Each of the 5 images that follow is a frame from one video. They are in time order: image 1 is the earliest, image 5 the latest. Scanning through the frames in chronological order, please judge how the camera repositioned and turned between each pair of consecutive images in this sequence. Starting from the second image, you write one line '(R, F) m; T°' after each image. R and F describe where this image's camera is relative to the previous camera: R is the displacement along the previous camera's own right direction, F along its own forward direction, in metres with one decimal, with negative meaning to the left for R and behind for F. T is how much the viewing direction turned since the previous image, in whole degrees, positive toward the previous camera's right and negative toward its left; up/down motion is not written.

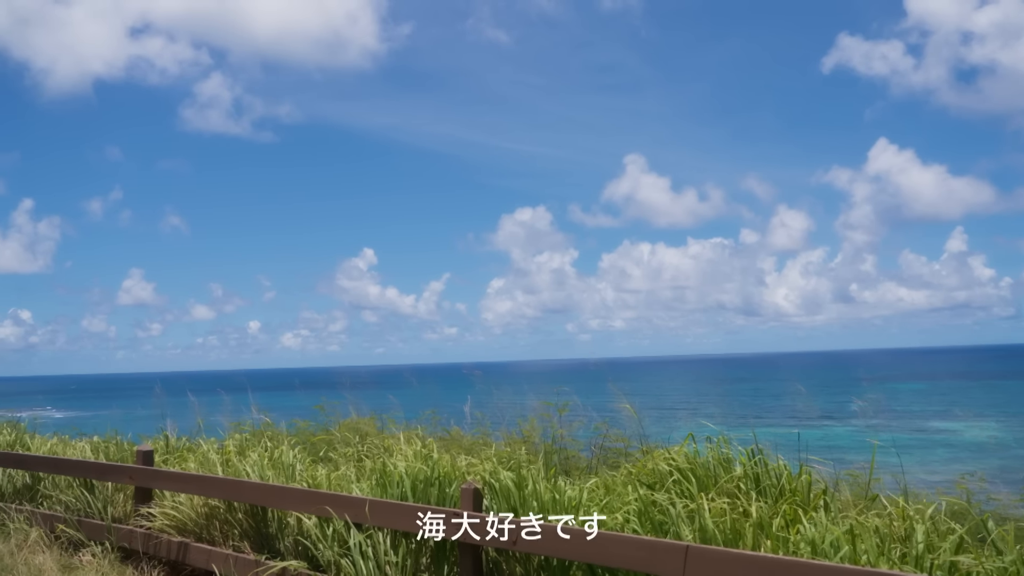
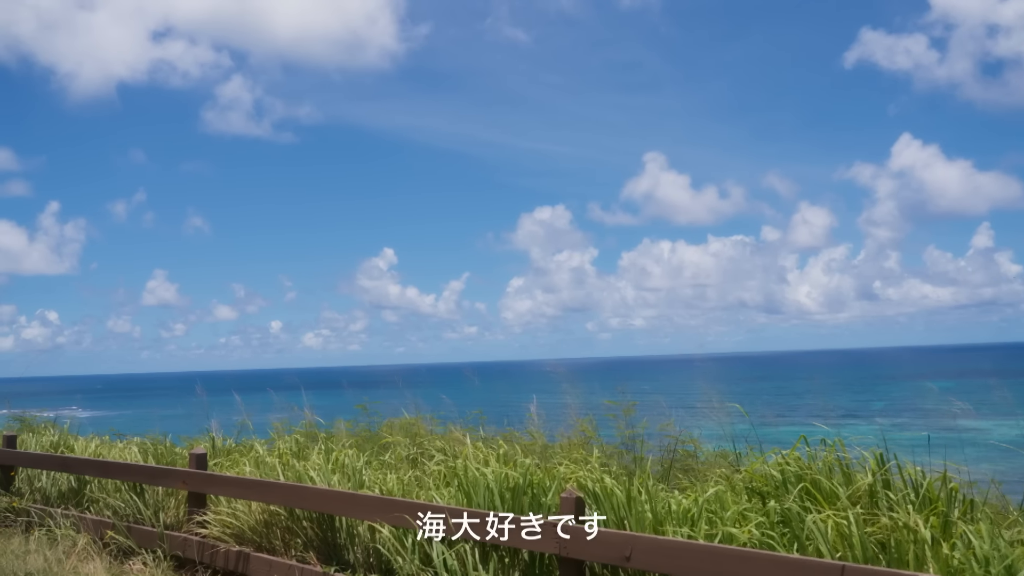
(-0.5, +0.4) m; -1°
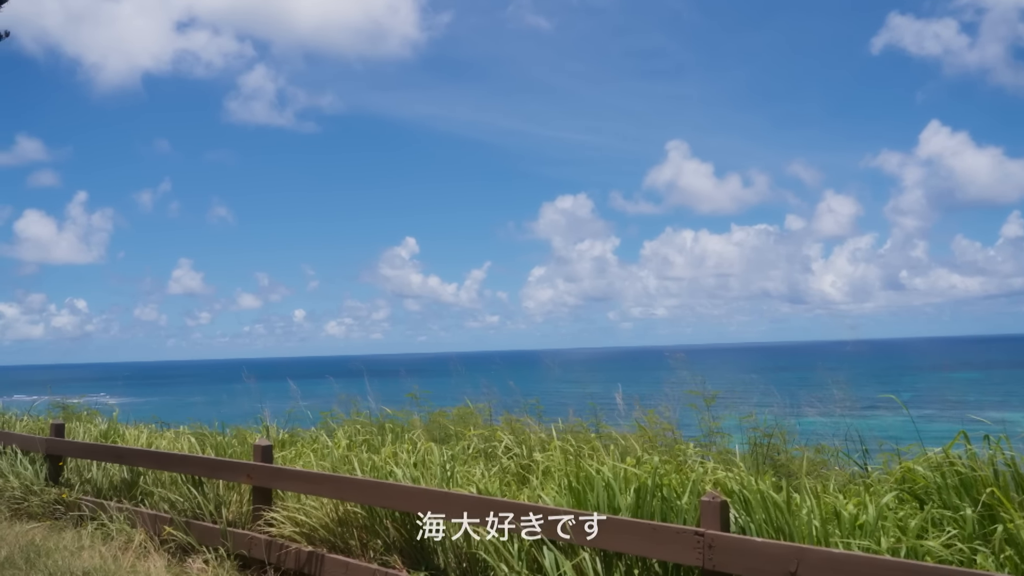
(-0.5, +0.5) m; -2°
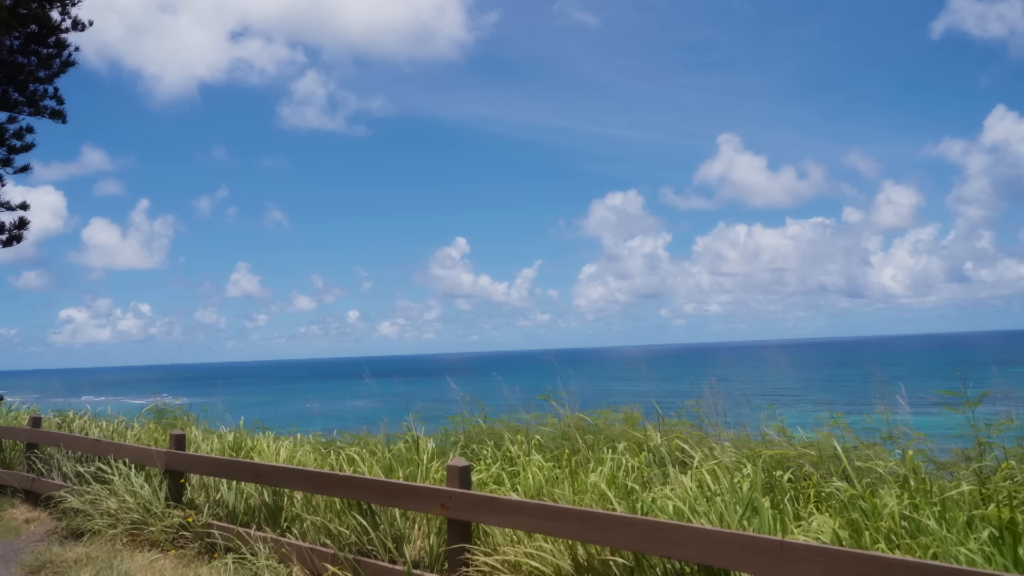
(-1.3, +1.3) m; -4°
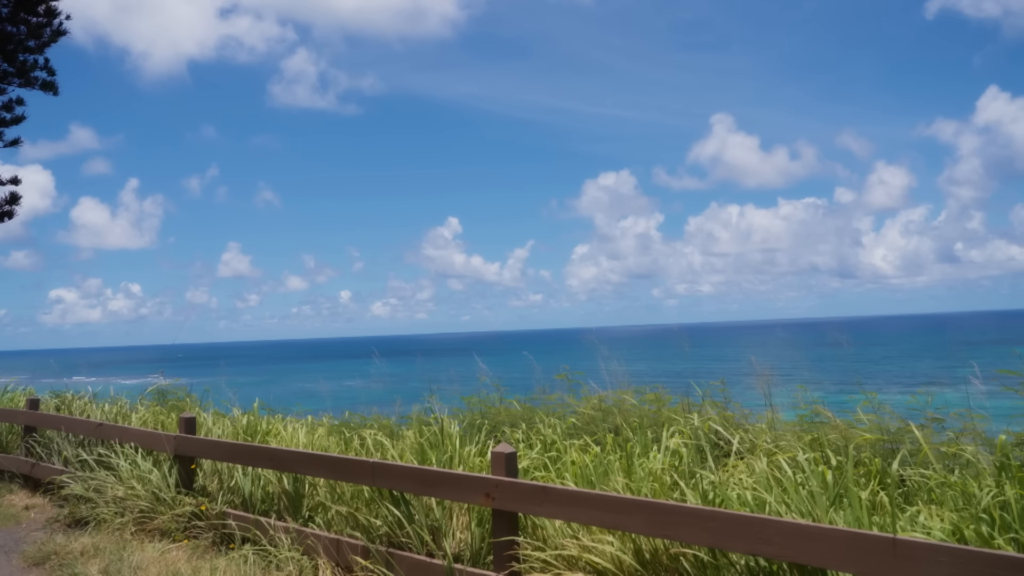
(-0.3, +0.4) m; +1°
